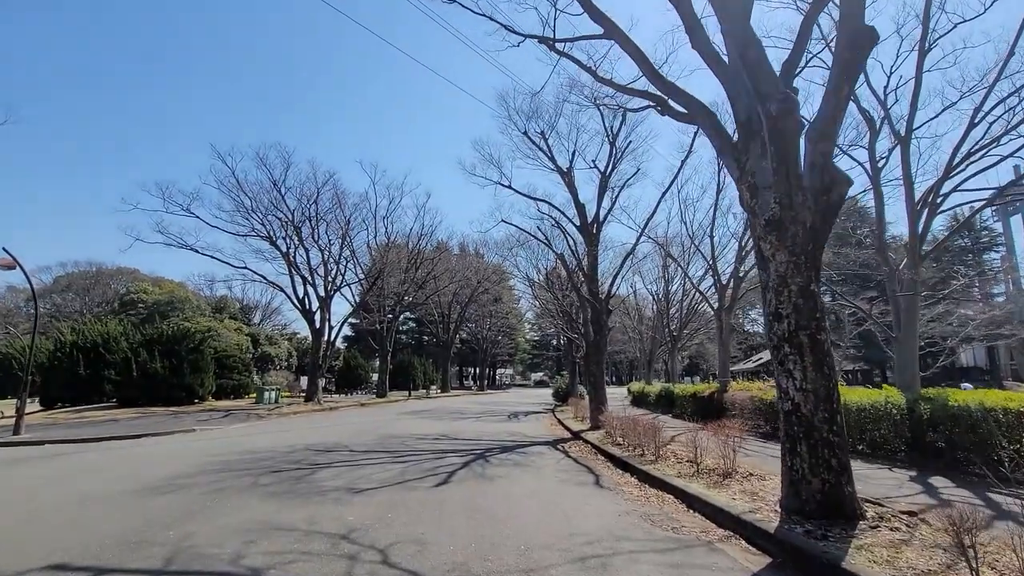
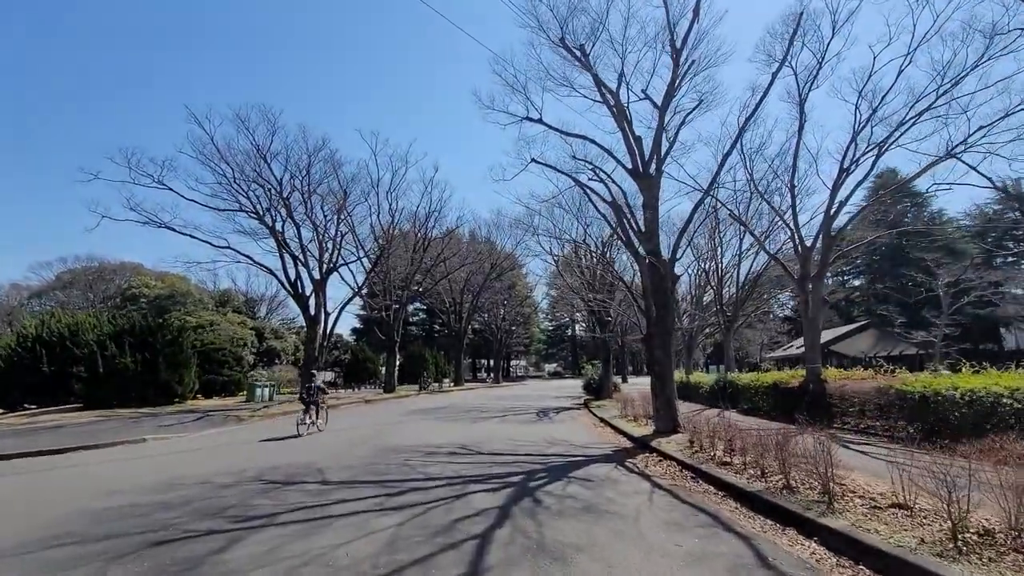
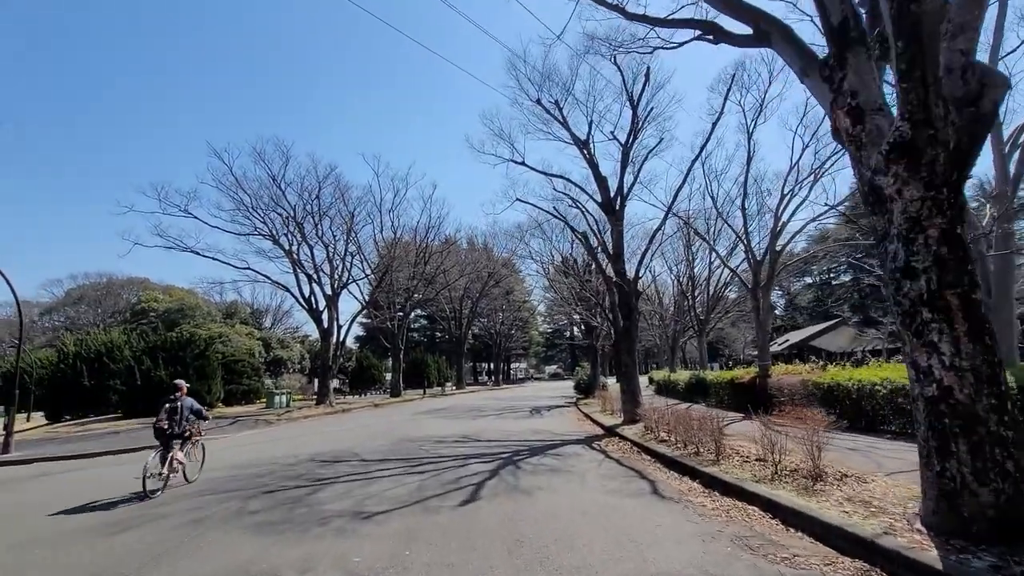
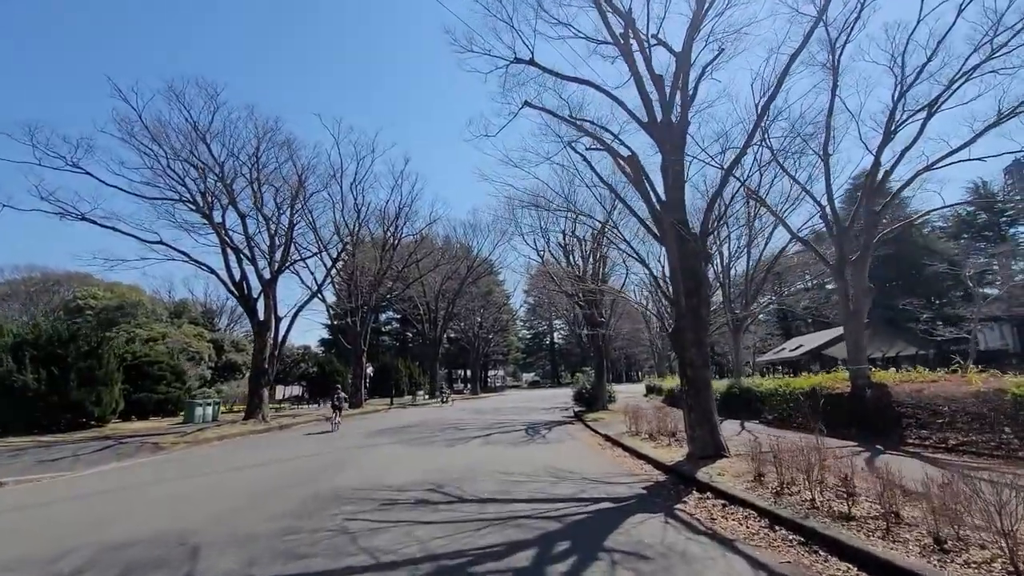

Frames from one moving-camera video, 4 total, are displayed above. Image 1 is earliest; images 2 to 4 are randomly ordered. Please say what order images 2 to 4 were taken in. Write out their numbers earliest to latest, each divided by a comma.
3, 2, 4
